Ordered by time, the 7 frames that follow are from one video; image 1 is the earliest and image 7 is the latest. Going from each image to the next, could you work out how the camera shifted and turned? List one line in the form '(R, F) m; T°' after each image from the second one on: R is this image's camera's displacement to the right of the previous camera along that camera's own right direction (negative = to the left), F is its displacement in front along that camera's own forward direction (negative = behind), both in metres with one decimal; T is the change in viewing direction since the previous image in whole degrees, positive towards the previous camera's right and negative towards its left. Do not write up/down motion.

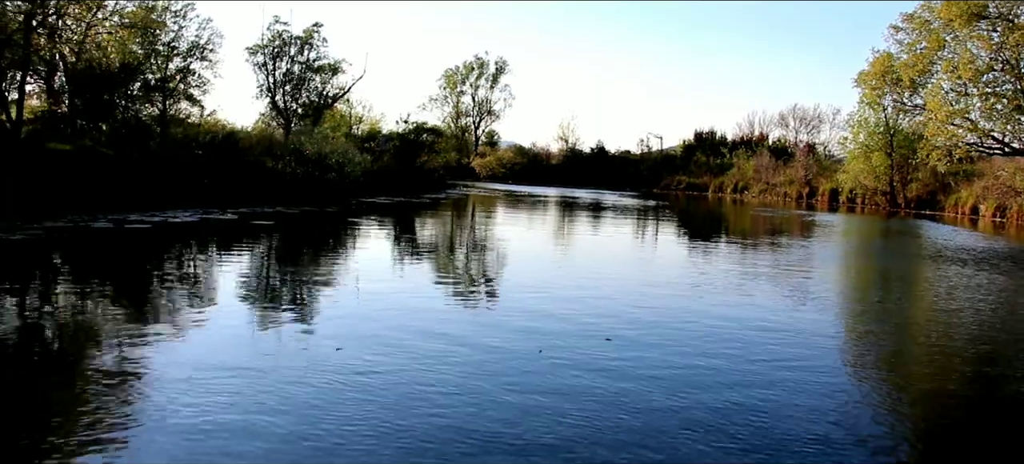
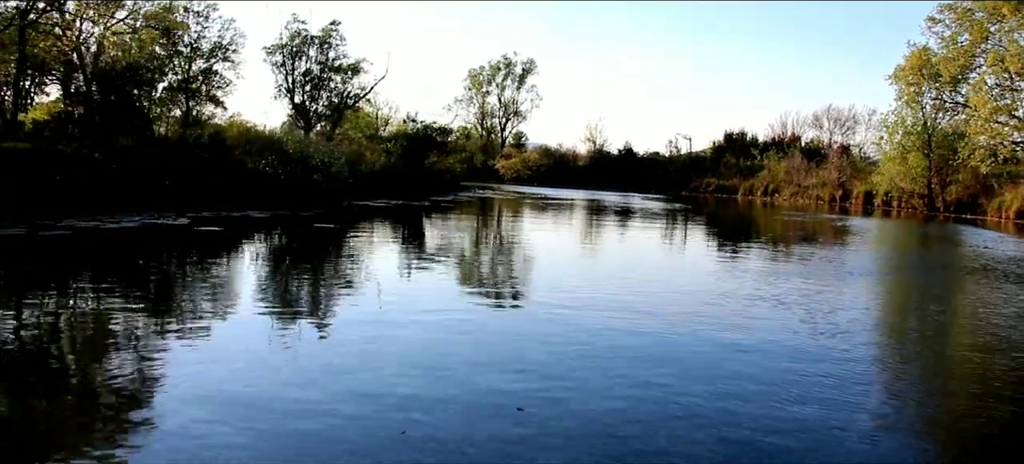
(+0.2, +0.5) m; -2°
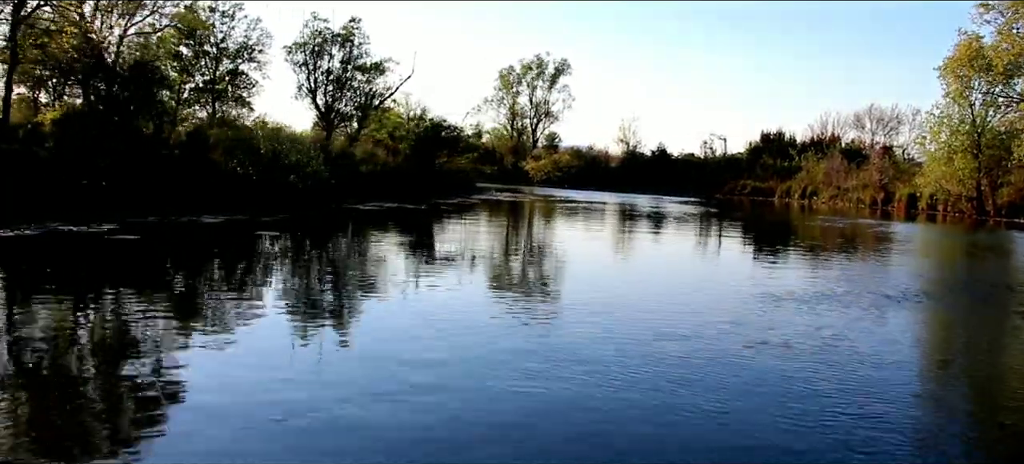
(+0.3, +0.6) m; -2°
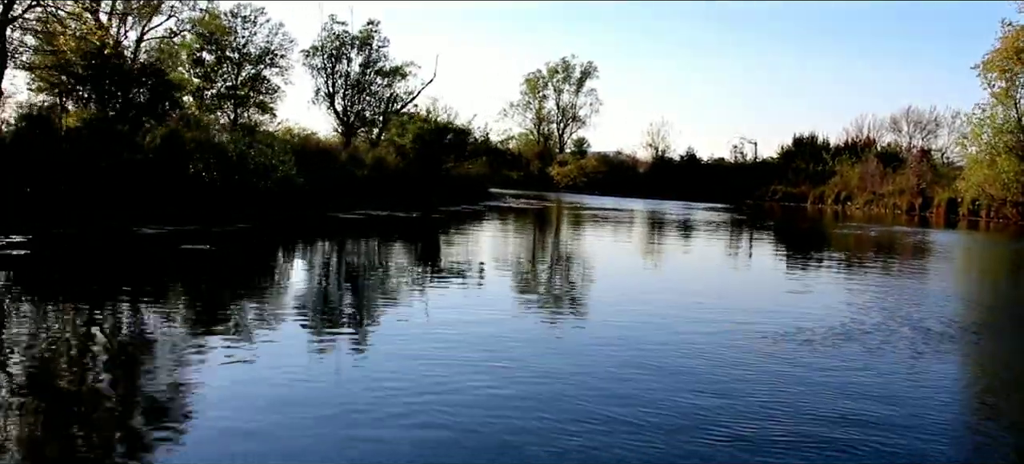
(+0.2, +0.5) m; -2°
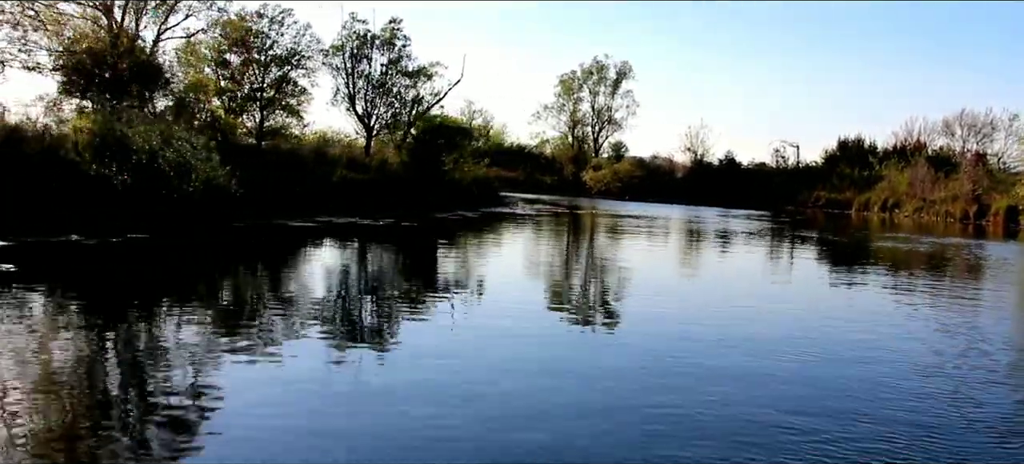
(+0.4, +0.8) m; -3°
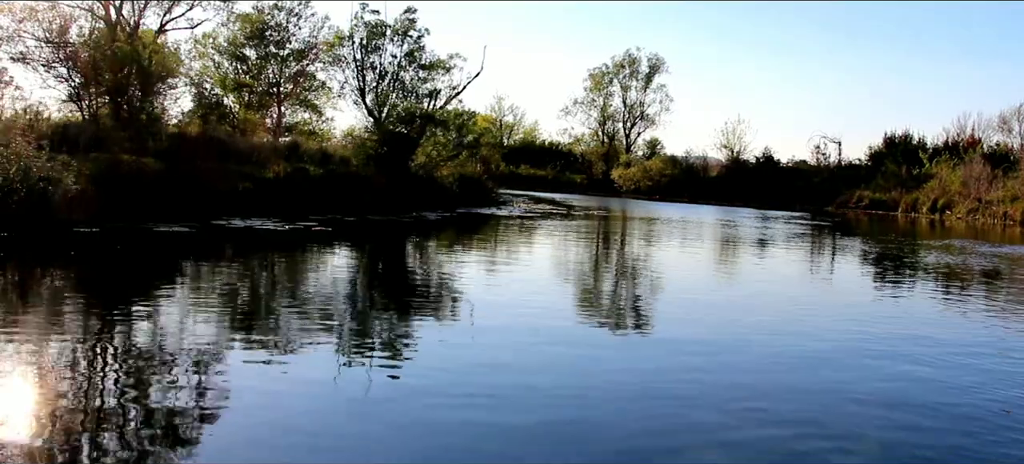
(+0.5, +1.1) m; -3°
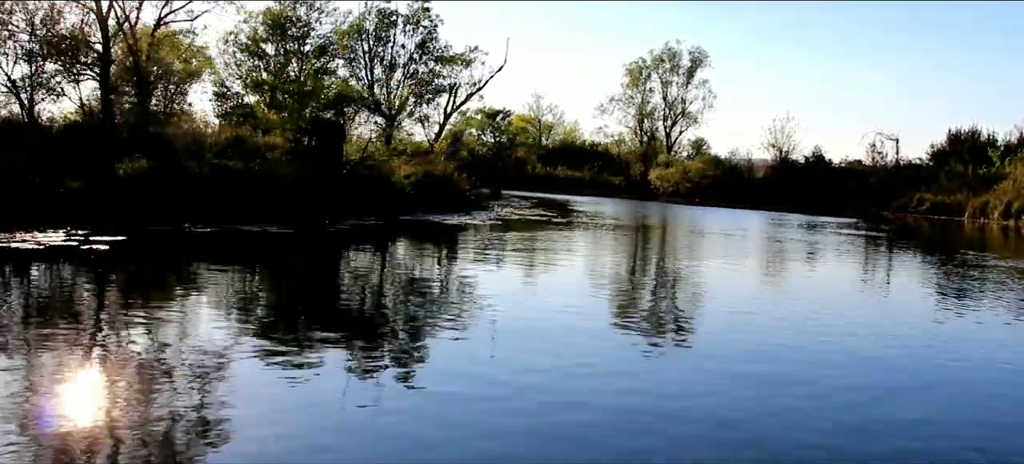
(+0.7, +1.5) m; -4°
